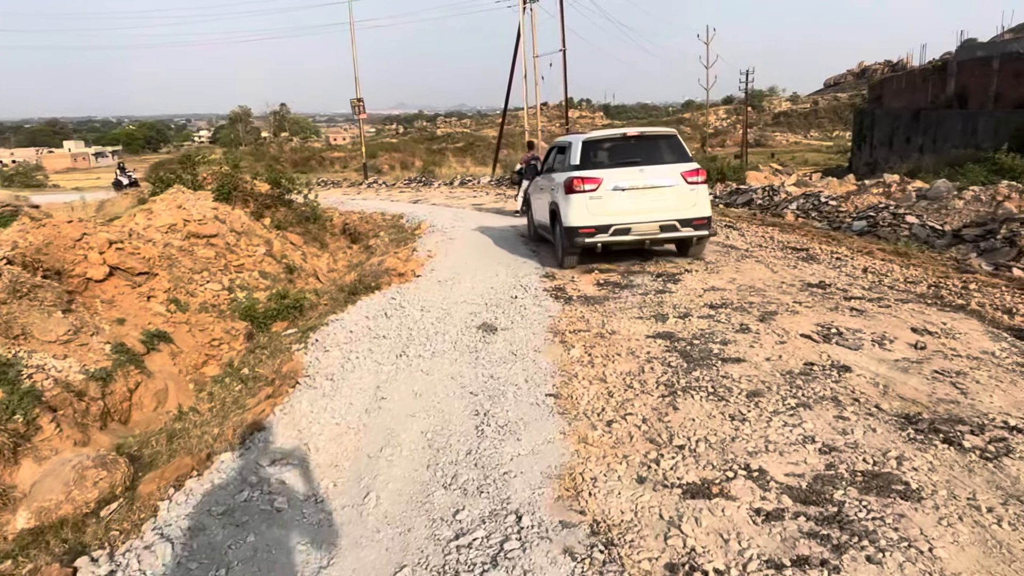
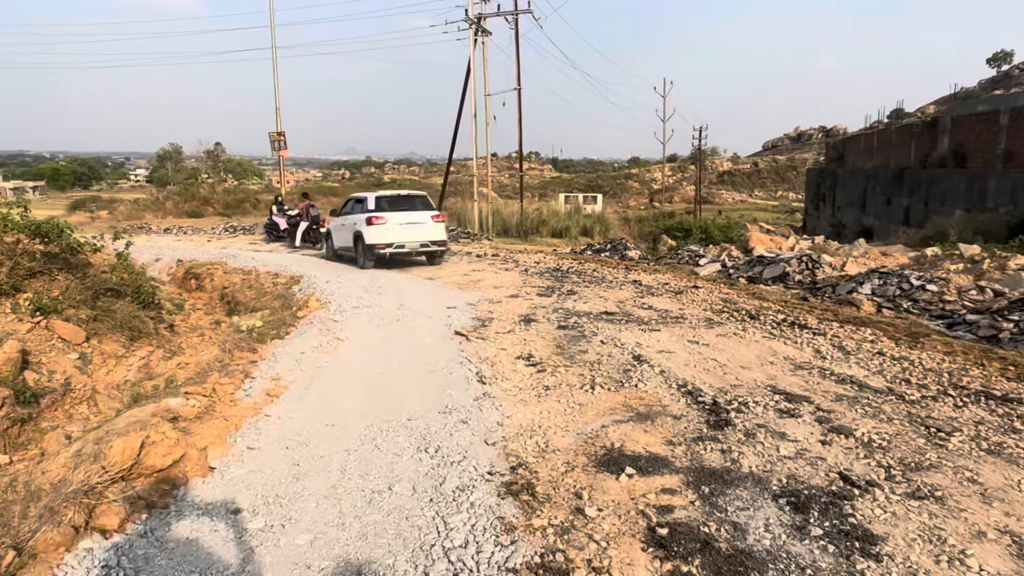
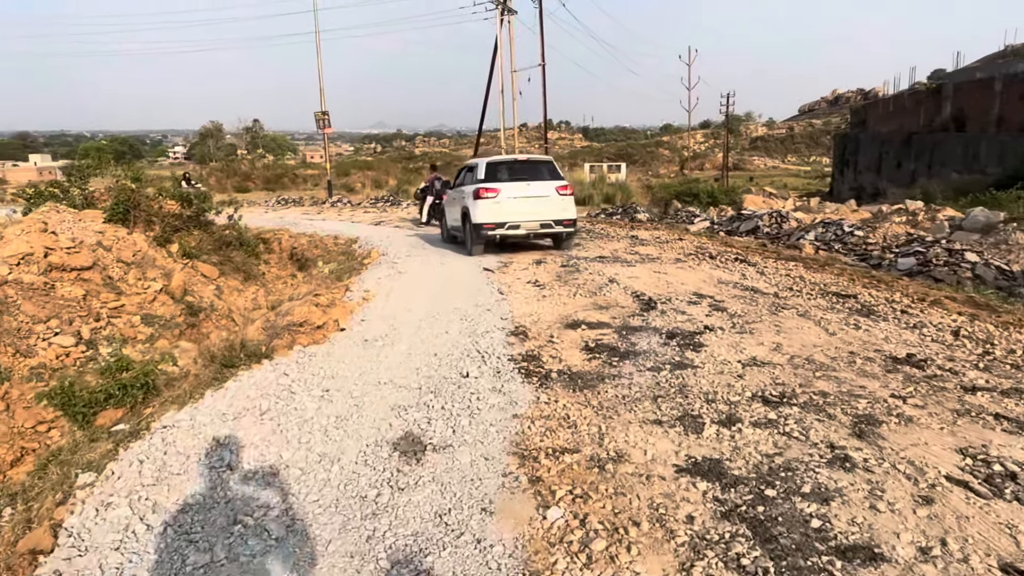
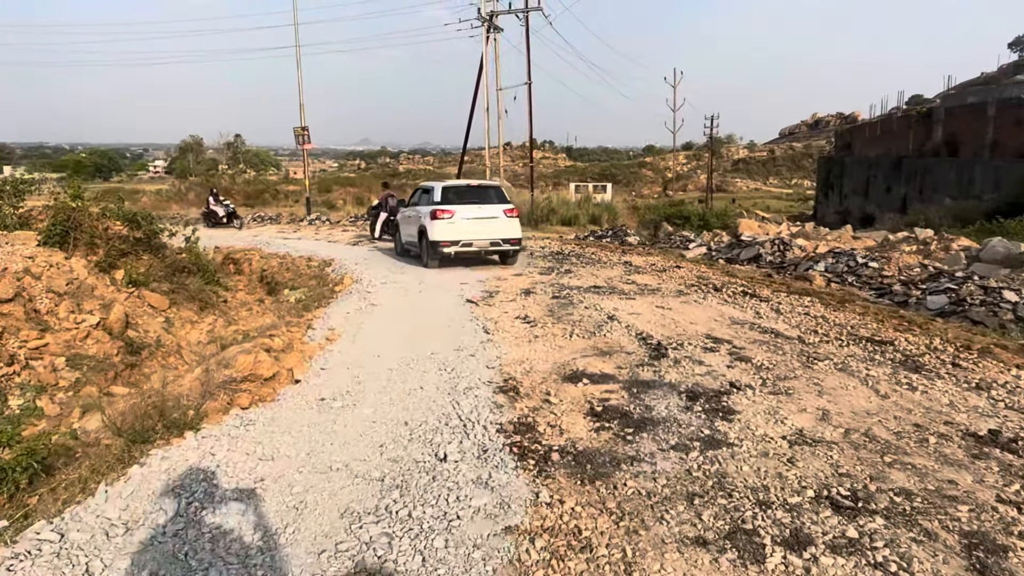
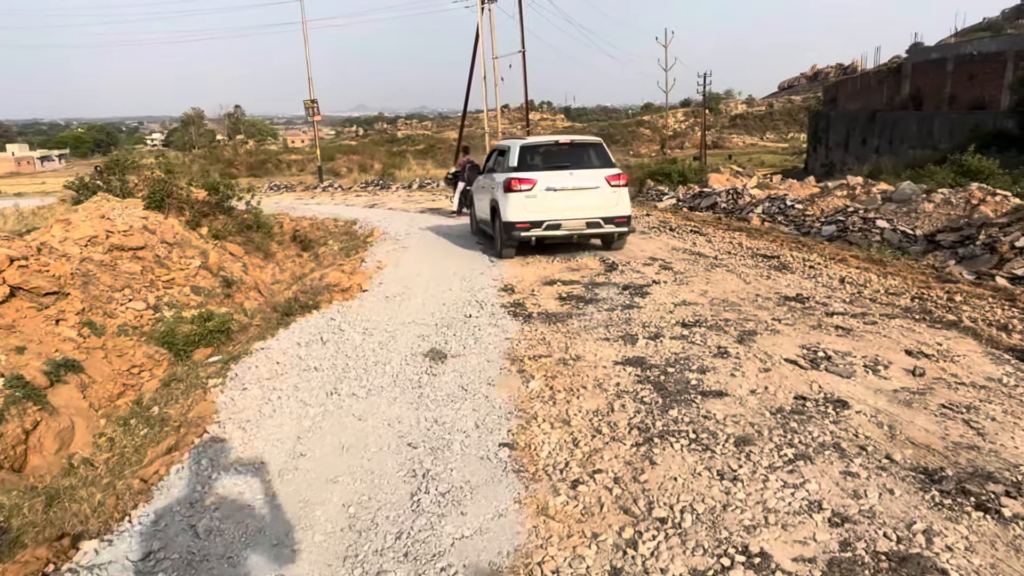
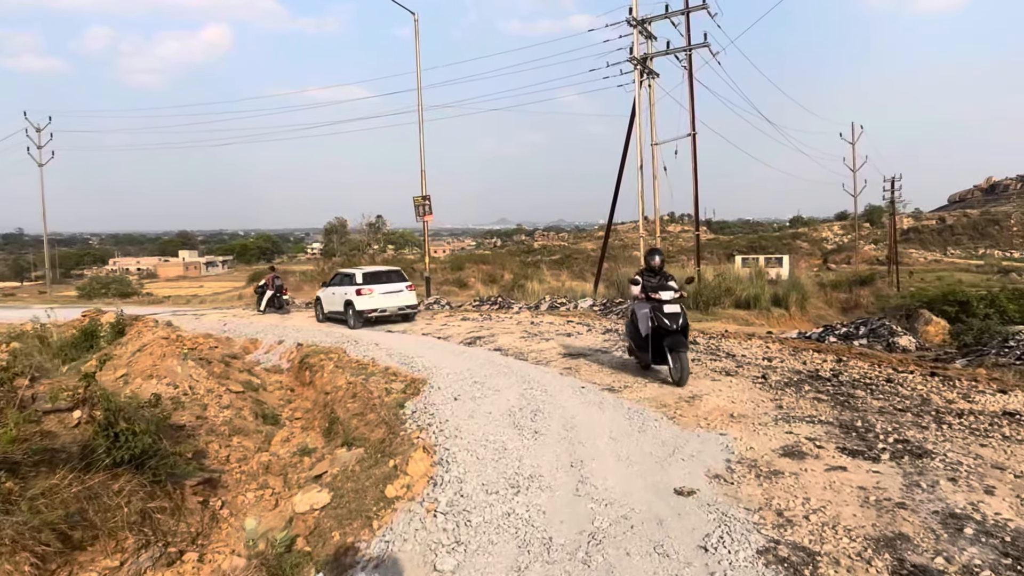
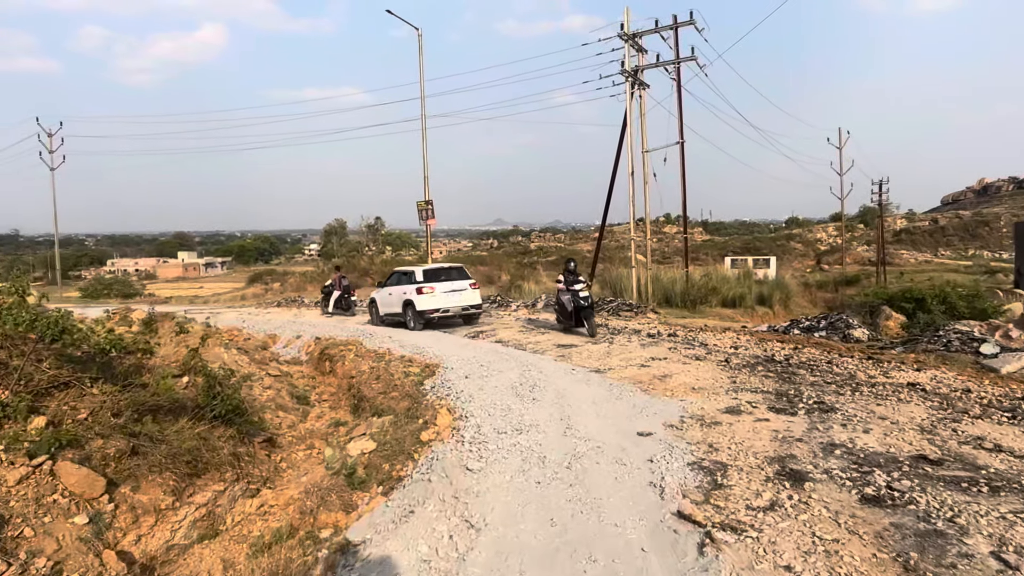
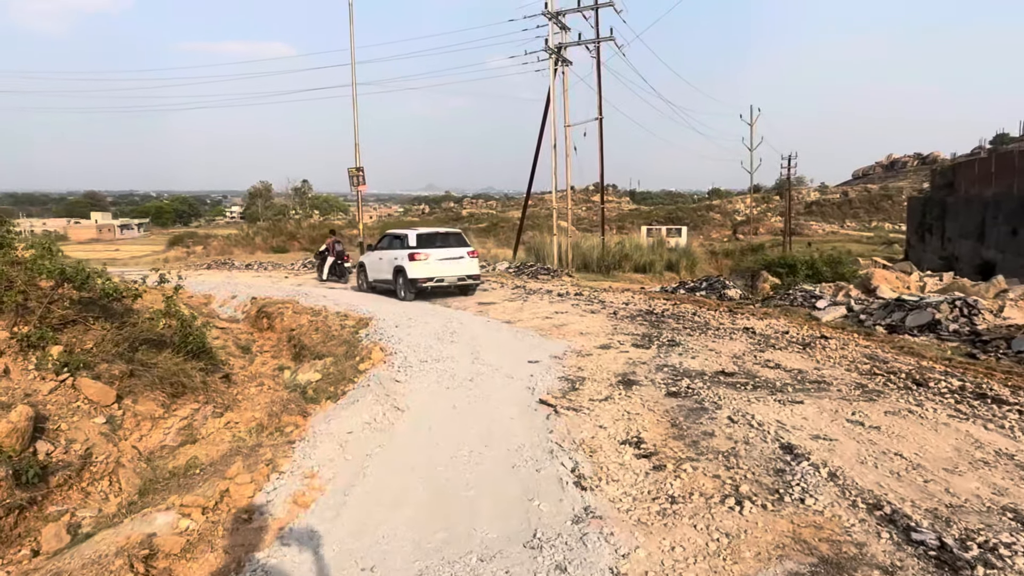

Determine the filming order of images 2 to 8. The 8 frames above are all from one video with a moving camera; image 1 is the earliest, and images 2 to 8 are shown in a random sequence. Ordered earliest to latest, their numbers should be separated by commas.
5, 3, 4, 2, 8, 7, 6
